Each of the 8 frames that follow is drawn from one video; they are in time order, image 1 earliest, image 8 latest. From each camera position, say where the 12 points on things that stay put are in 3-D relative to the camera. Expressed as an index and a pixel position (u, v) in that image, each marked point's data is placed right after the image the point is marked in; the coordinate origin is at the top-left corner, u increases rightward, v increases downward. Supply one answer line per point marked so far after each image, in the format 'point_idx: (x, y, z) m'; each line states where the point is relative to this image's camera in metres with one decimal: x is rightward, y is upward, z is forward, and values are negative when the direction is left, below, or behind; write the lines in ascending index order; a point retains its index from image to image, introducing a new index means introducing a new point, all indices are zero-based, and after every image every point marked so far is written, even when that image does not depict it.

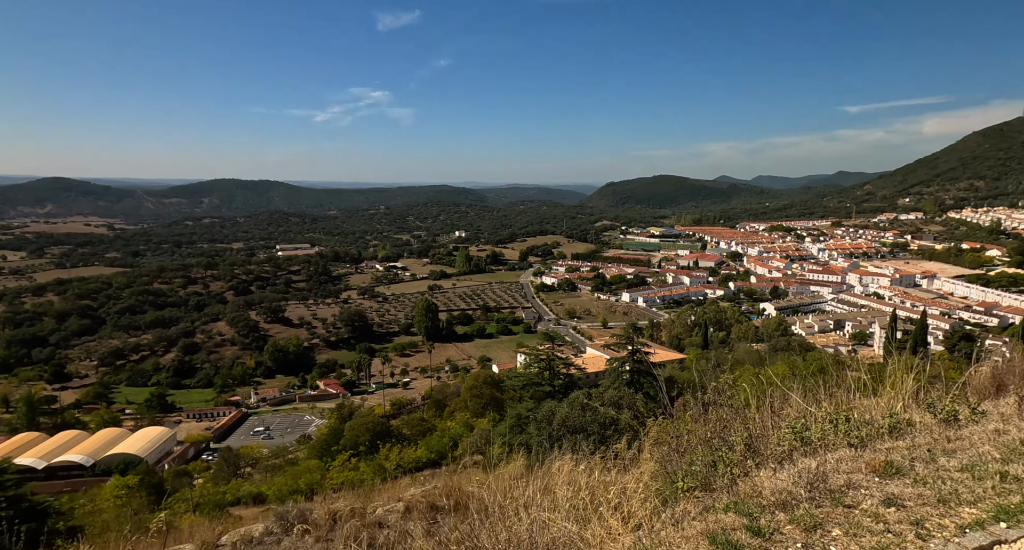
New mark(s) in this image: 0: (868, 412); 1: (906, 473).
0: (+2.8, -1.1, +4.2) m
1: (+2.2, -1.1, +2.9) m
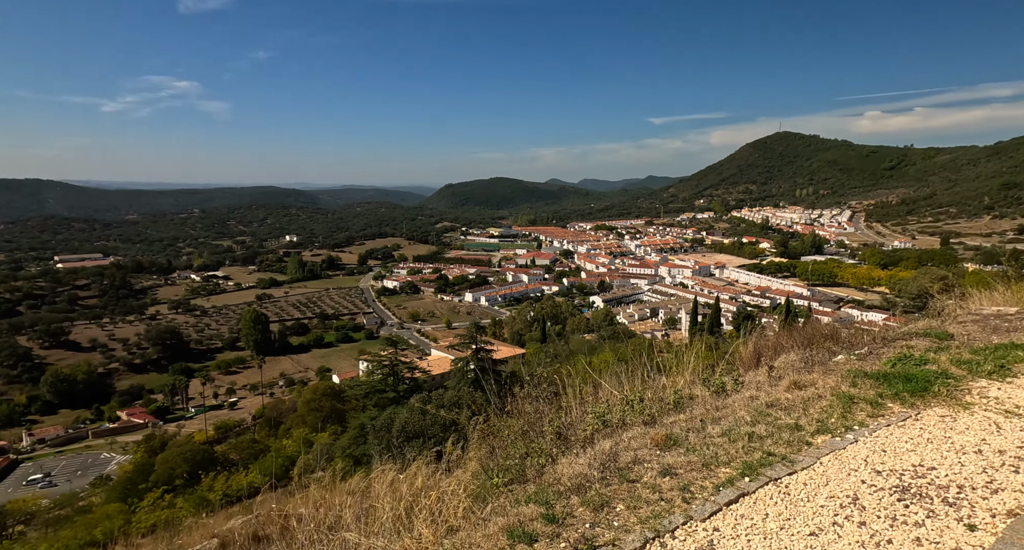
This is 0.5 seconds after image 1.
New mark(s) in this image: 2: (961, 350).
0: (+1.3, -1.0, +4.7) m
1: (+1.0, -1.0, +3.3) m
2: (+4.0, -0.7, +4.7) m
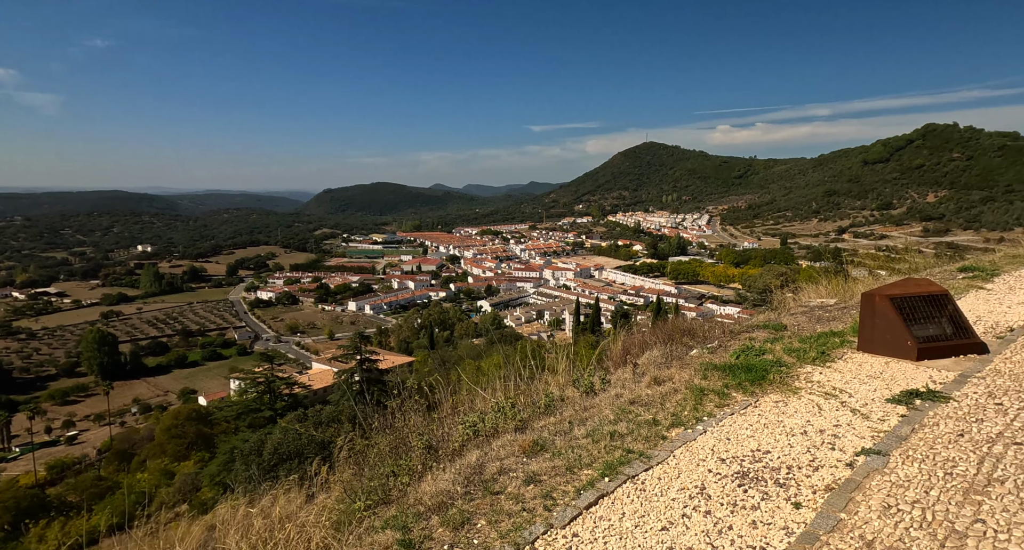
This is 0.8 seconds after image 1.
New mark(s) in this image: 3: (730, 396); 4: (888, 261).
0: (+0.2, -1.1, +4.7) m
1: (+0.2, -1.1, +3.3) m
2: (+2.8, -0.6, +5.3) m
3: (+1.6, -0.9, +3.9) m
4: (+9.3, +0.3, +13.2) m
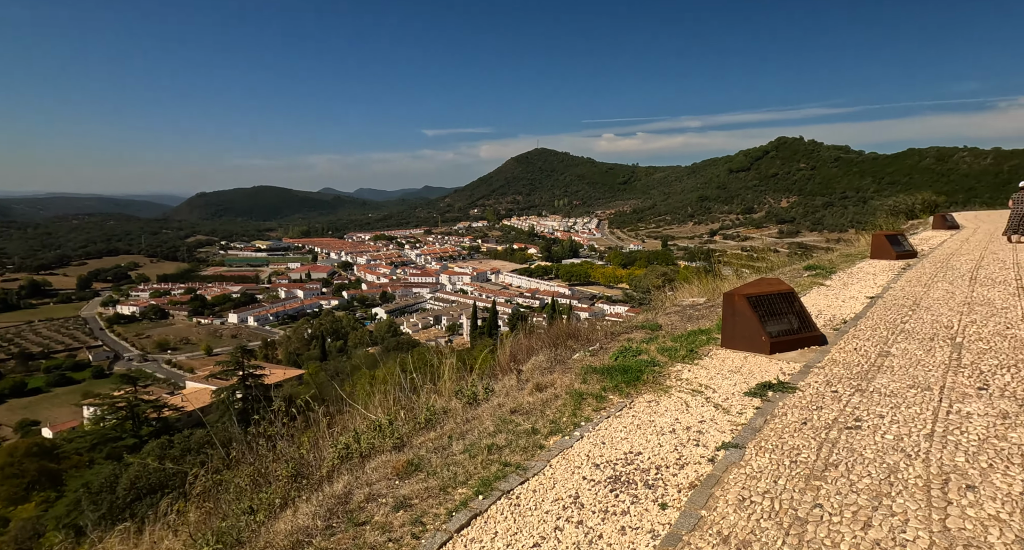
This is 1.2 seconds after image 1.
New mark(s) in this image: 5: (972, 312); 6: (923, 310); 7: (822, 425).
0: (-0.8, -1.1, +4.5) m
1: (-0.5, -1.1, +3.1) m
2: (+1.6, -0.7, +5.6) m
3: (+0.7, -0.9, +4.0) m
4: (+6.5, +0.4, +14.6) m
5: (+5.2, -0.4, +6.0) m
6: (+4.9, -0.4, +6.4) m
7: (+1.9, -0.9, +3.4) m
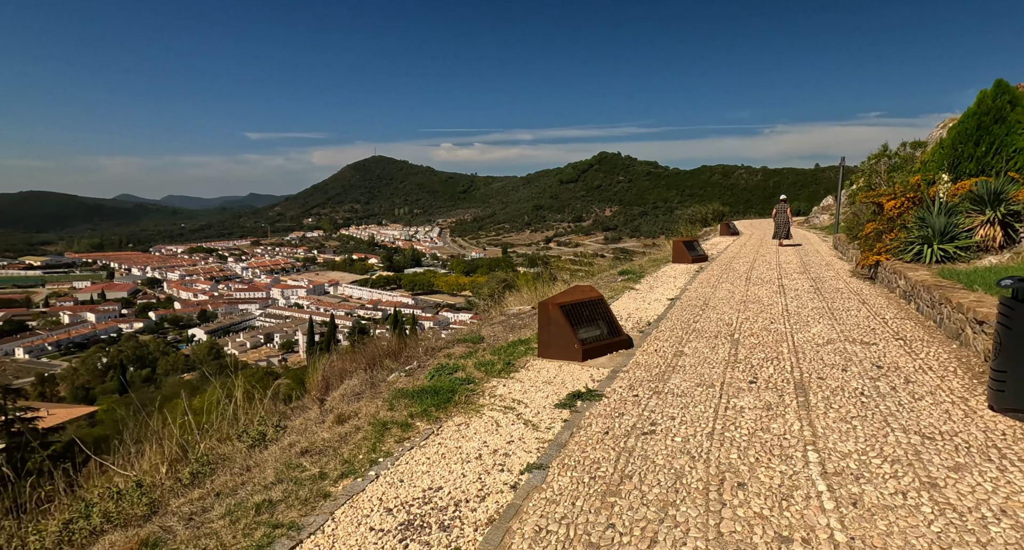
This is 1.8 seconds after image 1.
0: (-2.3, -1.3, +3.7) m
1: (-1.6, -1.3, +2.5) m
2: (-0.3, -0.8, +5.4) m
3: (-0.7, -1.0, +3.6) m
4: (+1.8, +0.2, +15.5) m
5: (+3.0, -0.4, +6.9) m
6: (+2.7, -0.5, +7.1) m
7: (+0.7, -1.0, +3.4) m
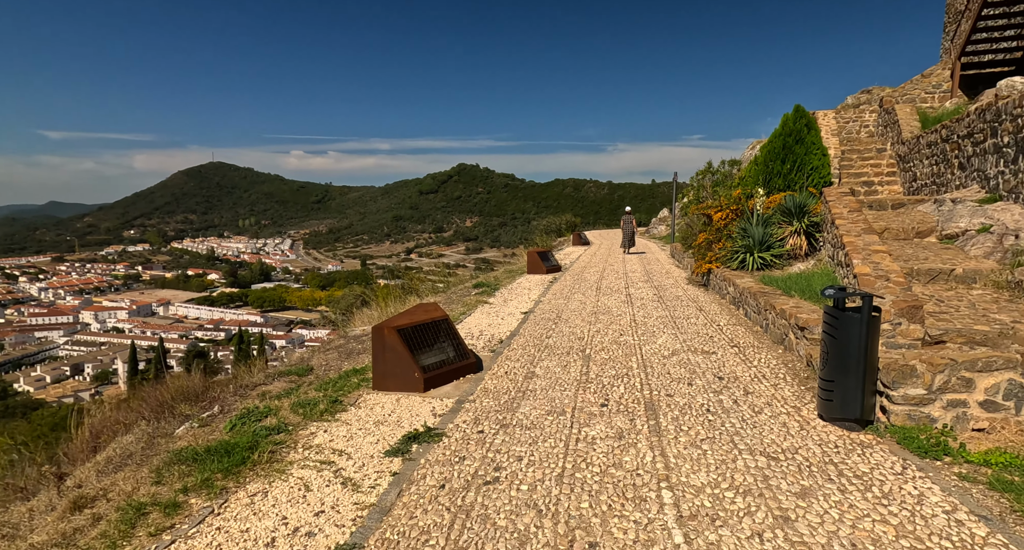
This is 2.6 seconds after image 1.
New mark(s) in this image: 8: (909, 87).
0: (-3.2, -1.5, +2.4) m
1: (-2.3, -1.4, +1.4) m
2: (-1.7, -1.0, +4.6) m
3: (-1.7, -1.2, +2.7) m
4: (-2.3, -0.2, +14.9) m
5: (+1.1, -0.6, +6.8) m
6: (+0.7, -0.6, +7.0) m
7: (-0.3, -1.1, +2.9) m
8: (+9.8, +4.7, +13.3) m
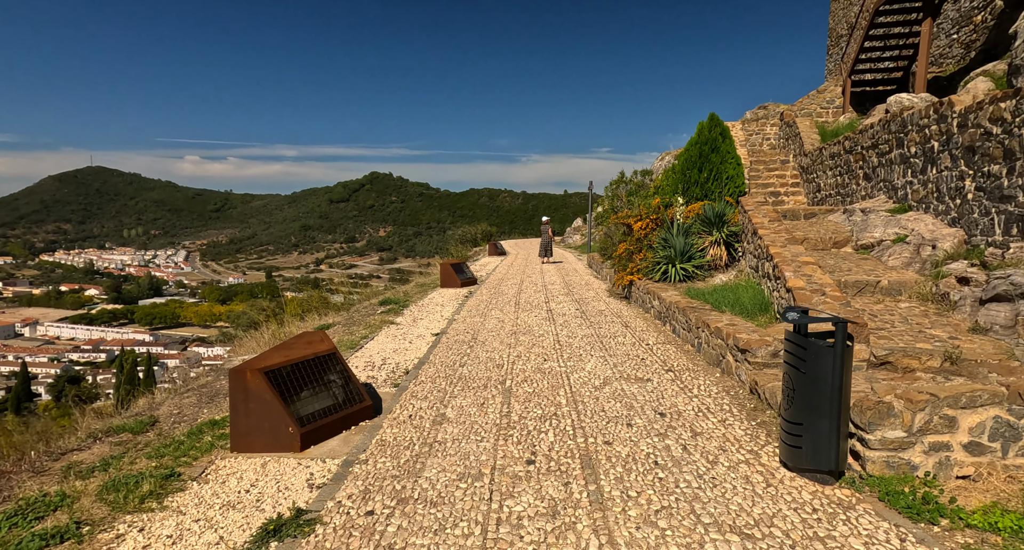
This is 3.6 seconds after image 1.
0: (-3.5, -1.7, +1.0) m
1: (-2.4, -1.5, +0.2) m
2: (-2.4, -1.1, +3.4) m
3: (-2.0, -1.3, +1.6) m
4: (-4.5, -0.5, +13.5) m
5: (0.0, -0.8, +6.1) m
6: (-0.4, -0.8, +6.2) m
7: (-0.7, -1.3, +1.9) m
8: (+7.6, +4.5, +13.9) m
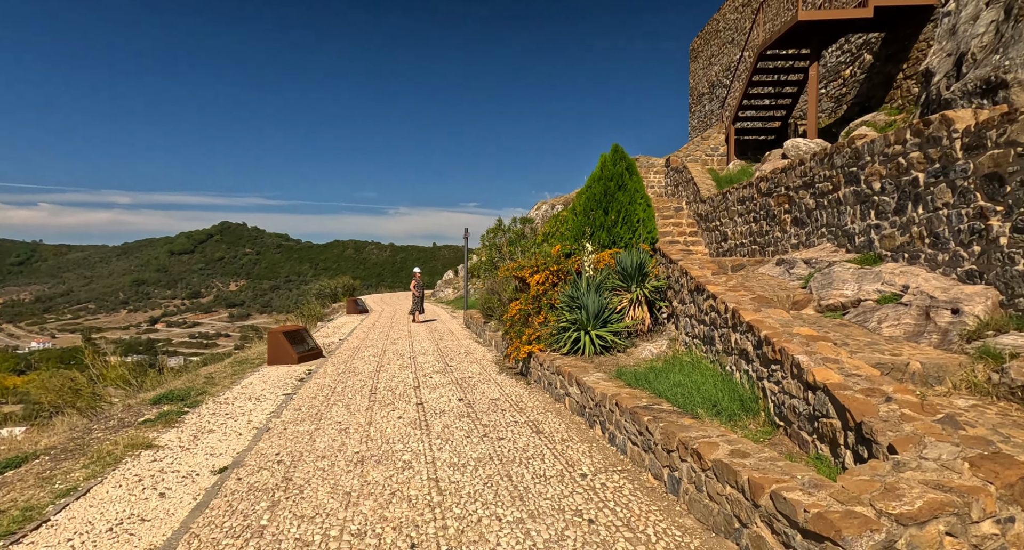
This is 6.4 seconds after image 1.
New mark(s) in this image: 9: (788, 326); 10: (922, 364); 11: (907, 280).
0: (-3.2, -1.8, -2.4) m
1: (-1.9, -1.6, -3.0) m
2: (-2.7, -1.5, +0.2) m
3: (-1.9, -1.5, -1.5) m
4: (-7.2, -1.9, +9.5) m
5: (-1.0, -1.4, +3.4) m
6: (-1.4, -1.4, +3.4) m
7: (-0.7, -1.5, -0.8) m
8: (+4.4, +3.1, +13.3) m
9: (+2.0, -0.4, +3.9) m
10: (+2.8, -0.6, +3.6) m
11: (+3.4, 0.0, +4.6) m
